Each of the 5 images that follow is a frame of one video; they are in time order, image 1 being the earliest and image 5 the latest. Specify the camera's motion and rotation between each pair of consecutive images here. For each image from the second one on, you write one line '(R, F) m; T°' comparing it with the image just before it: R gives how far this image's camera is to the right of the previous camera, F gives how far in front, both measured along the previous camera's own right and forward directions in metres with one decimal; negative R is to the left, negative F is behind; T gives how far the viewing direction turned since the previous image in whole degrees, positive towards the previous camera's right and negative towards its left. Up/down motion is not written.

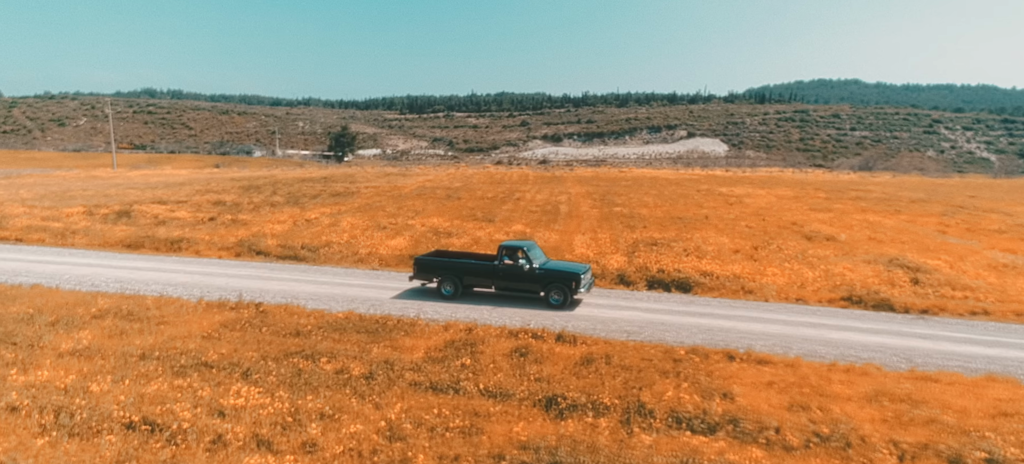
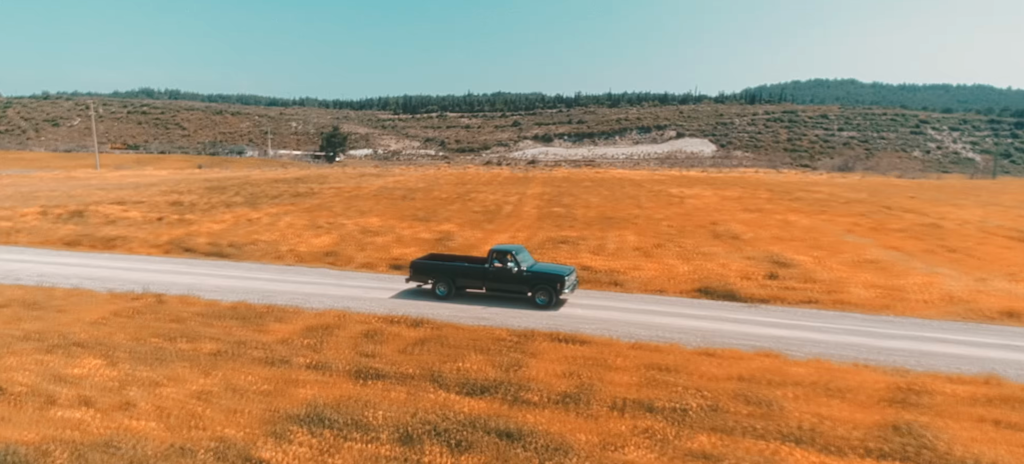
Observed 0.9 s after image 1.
(+4.2, -2.1) m; +1°
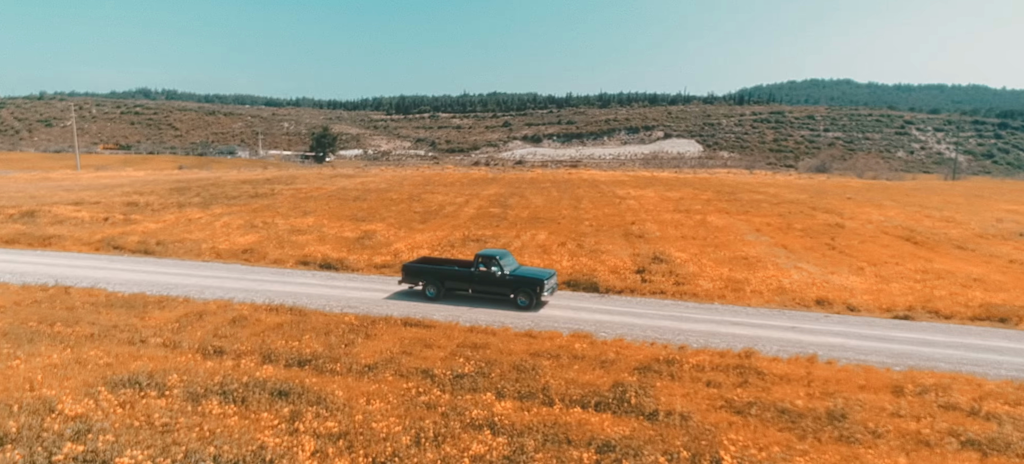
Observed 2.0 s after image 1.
(+4.7, -2.2) m; +1°
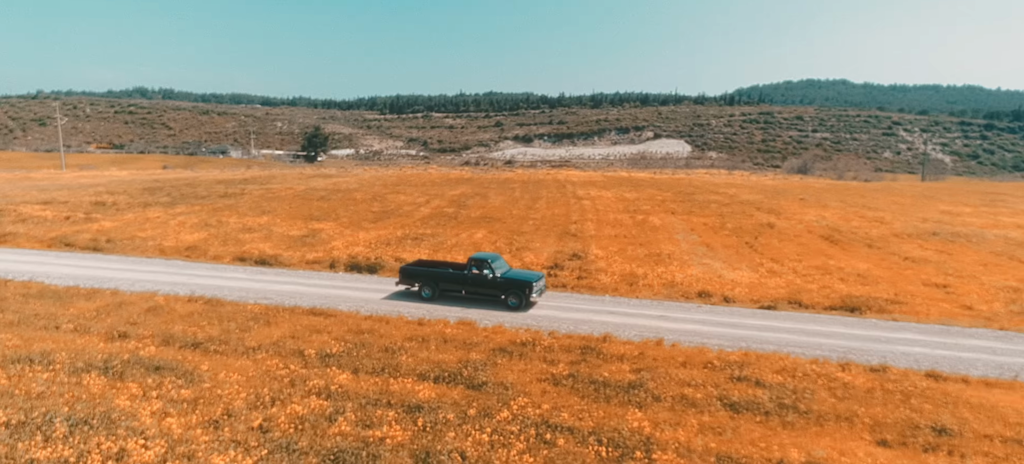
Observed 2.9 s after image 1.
(+3.6, -1.8) m; +1°
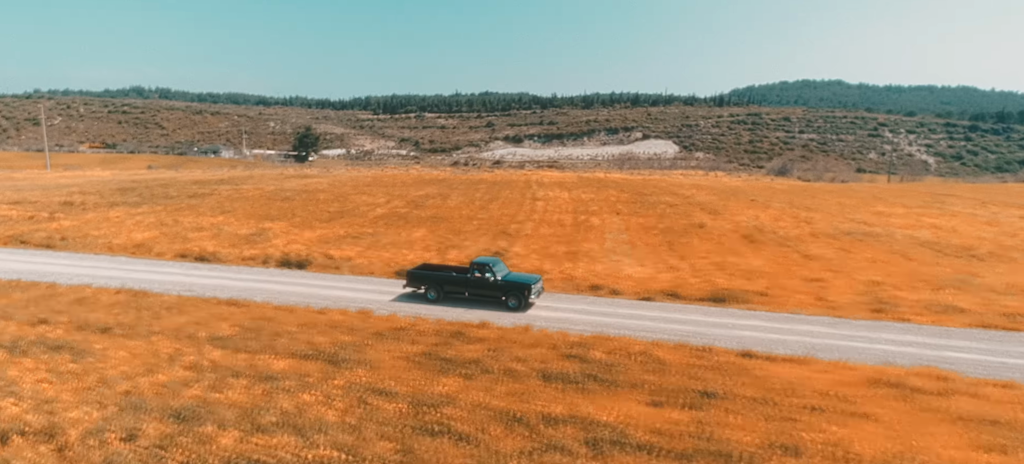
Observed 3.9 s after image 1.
(+3.8, -2.1) m; +1°
